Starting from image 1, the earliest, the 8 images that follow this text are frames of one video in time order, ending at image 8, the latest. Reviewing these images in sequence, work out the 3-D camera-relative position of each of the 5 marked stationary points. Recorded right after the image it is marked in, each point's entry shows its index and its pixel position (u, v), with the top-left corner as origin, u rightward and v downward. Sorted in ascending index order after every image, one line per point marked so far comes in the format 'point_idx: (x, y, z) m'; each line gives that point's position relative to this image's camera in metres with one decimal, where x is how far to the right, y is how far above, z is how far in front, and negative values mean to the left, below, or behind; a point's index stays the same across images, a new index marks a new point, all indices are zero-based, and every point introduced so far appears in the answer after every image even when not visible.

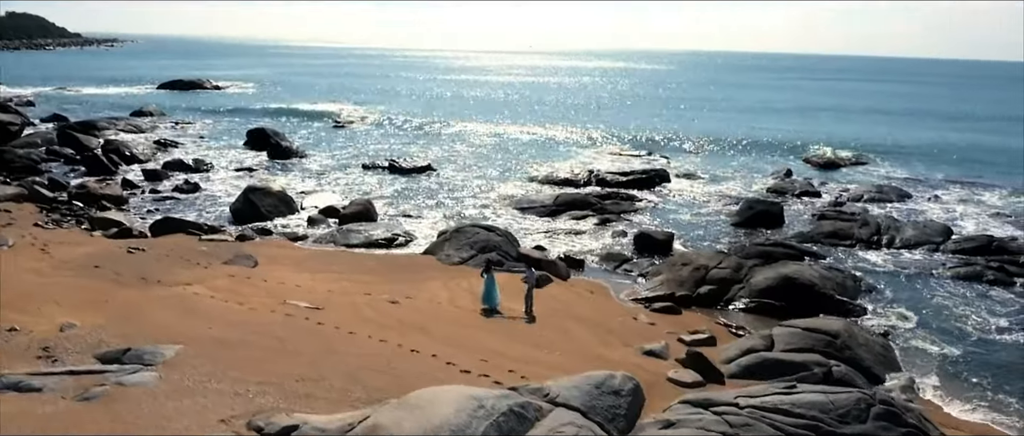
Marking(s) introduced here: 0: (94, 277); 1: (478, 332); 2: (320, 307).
0: (-8.9, -1.3, +16.9) m
1: (-0.6, -2.2, +15.0) m
2: (-3.8, -1.8, +15.7) m
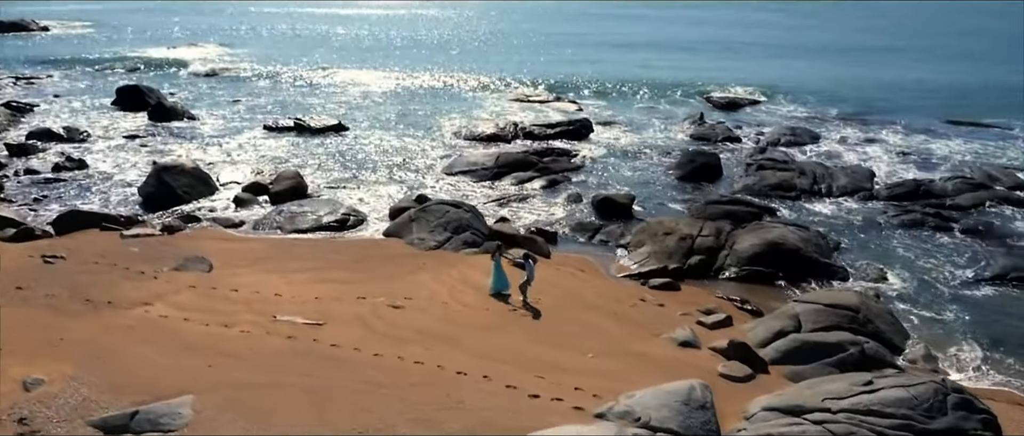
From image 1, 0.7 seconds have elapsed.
0: (-8.6, -1.6, +14.0) m
1: (-0.1, -2.1, +13.9) m
2: (-3.3, -1.8, +13.9) m
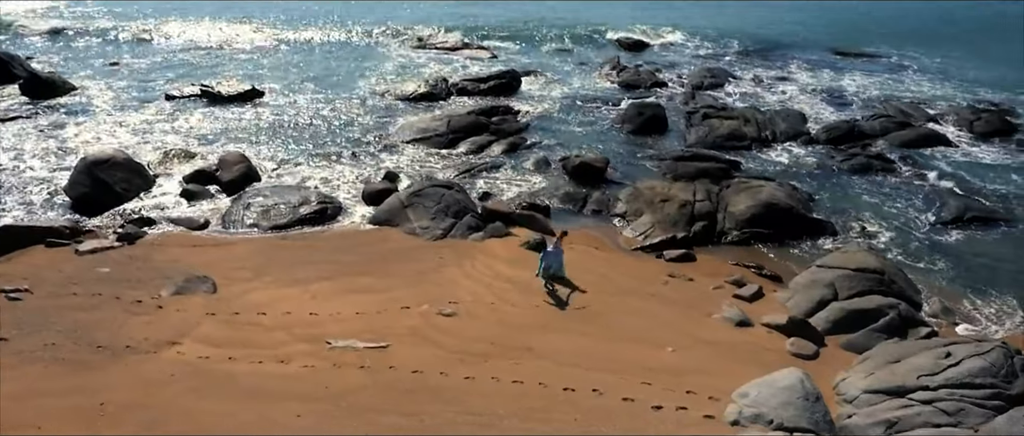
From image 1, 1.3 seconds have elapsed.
0: (-7.3, -2.2, +12.0) m
1: (+1.1, -2.0, +13.5) m
2: (-2.1, -2.0, +12.9) m
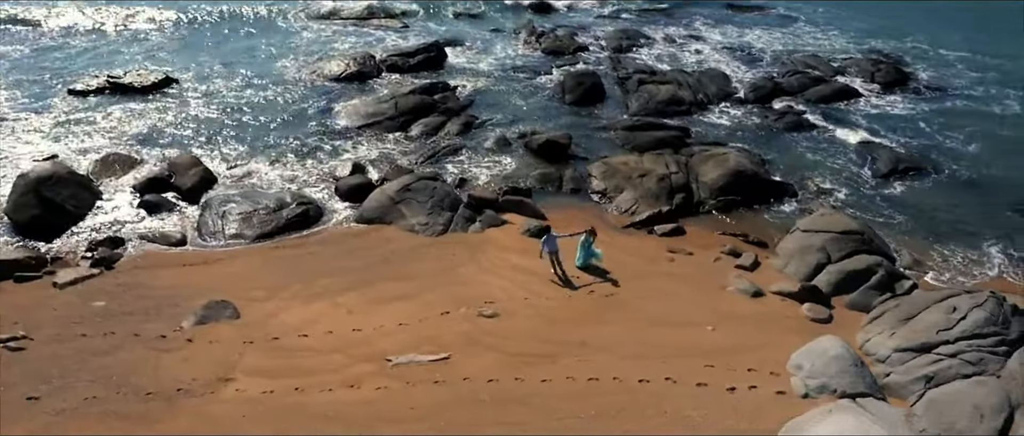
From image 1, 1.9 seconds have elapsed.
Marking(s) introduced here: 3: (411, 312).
0: (-6.1, -2.9, +11.1) m
1: (+1.9, -1.9, +14.0) m
2: (-1.1, -2.2, +12.9) m
3: (-1.8, -1.7, +14.1) m
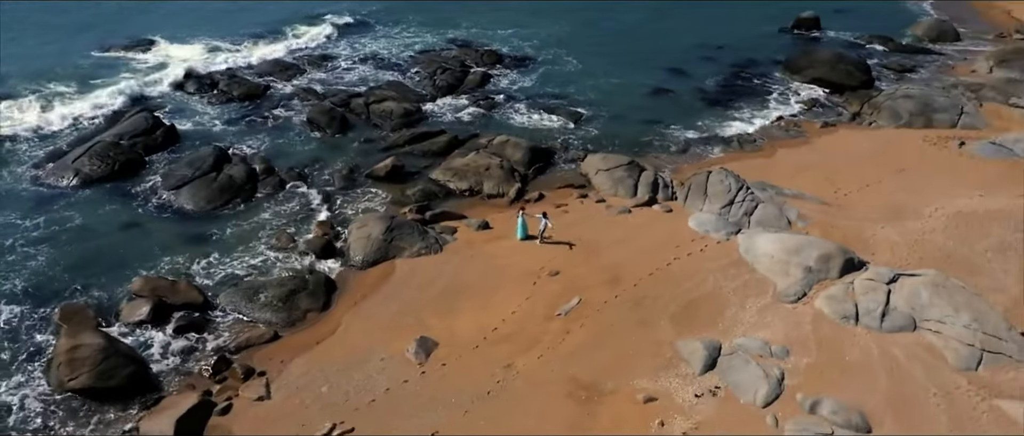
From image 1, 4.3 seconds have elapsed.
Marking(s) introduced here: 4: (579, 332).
0: (-0.6, -4.3, +16.3) m
1: (+2.9, -1.0, +23.3) m
2: (+1.6, -2.1, +20.6) m
3: (+0.2, -2.0, +21.1) m
4: (+1.6, -2.8, +19.1) m
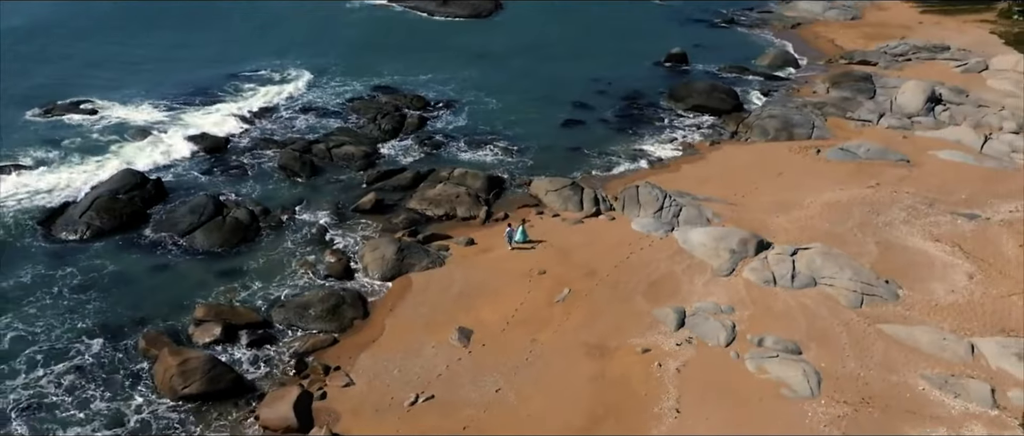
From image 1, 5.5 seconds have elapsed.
0: (+0.5, -4.5, +21.6) m
1: (+2.4, -1.3, +29.2) m
2: (+1.7, -2.4, +26.3) m
3: (+0.3, -2.4, +26.6) m
4: (+2.1, -3.0, +24.8) m
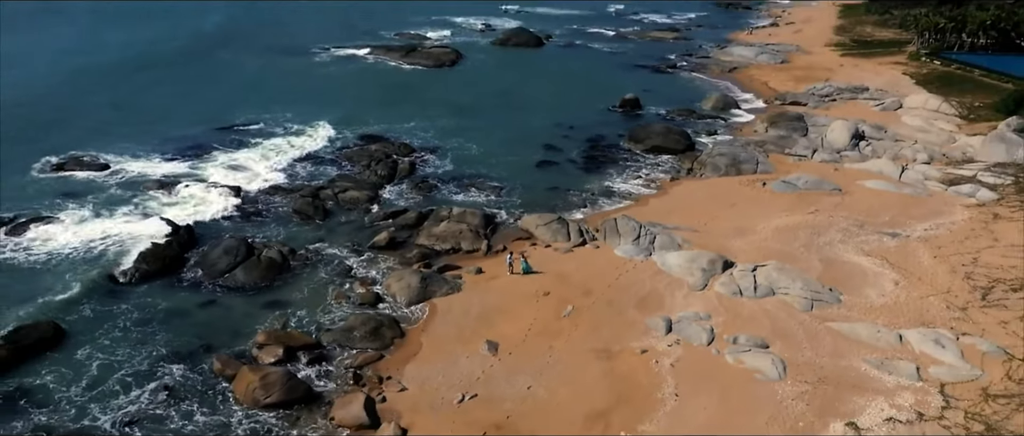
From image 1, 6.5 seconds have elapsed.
0: (+1.4, -5.4, +26.3) m
1: (+2.7, -2.5, +34.2) m
2: (+2.2, -3.5, +31.2) m
3: (+0.7, -3.6, +31.3) m
4: (+2.7, -4.1, +29.7) m
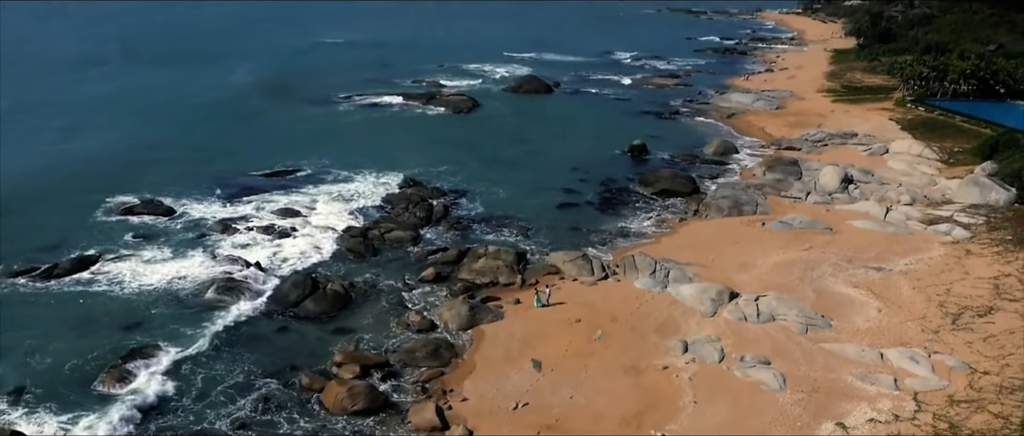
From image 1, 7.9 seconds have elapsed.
0: (+3.2, -6.9, +31.4) m
1: (+4.4, -4.4, +39.4) m
2: (+4.0, -5.2, +36.4) m
3: (+2.5, -5.3, +36.5) m
4: (+4.4, -5.7, +34.9) m
